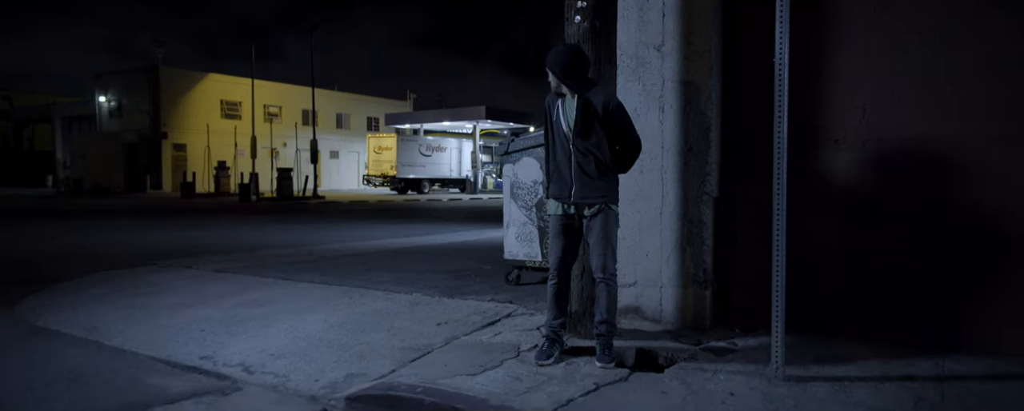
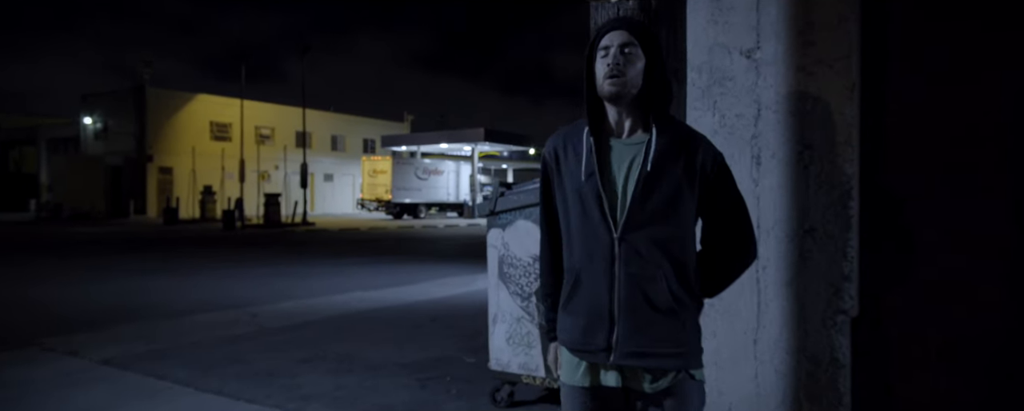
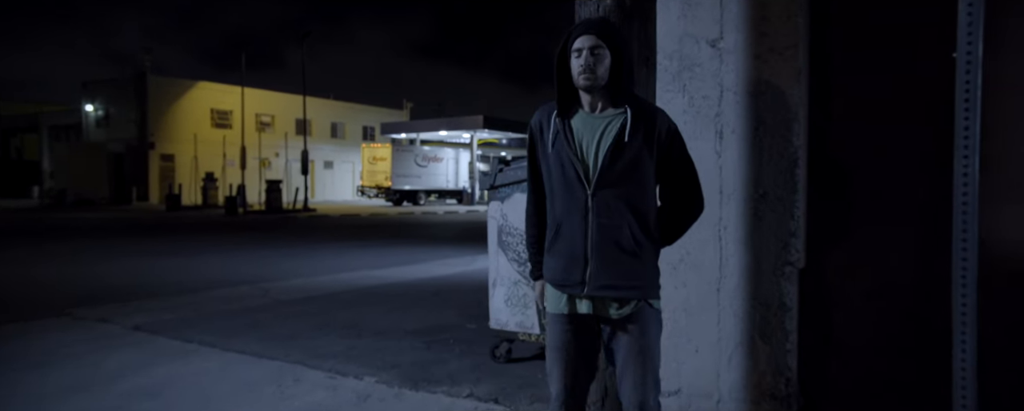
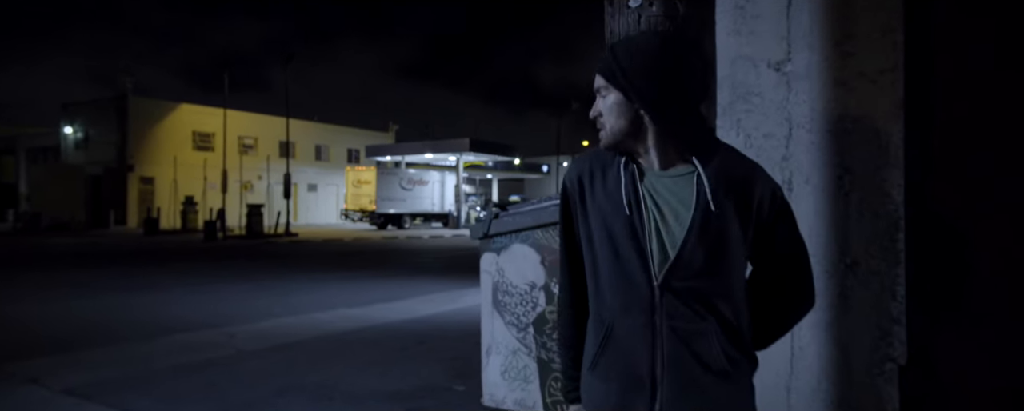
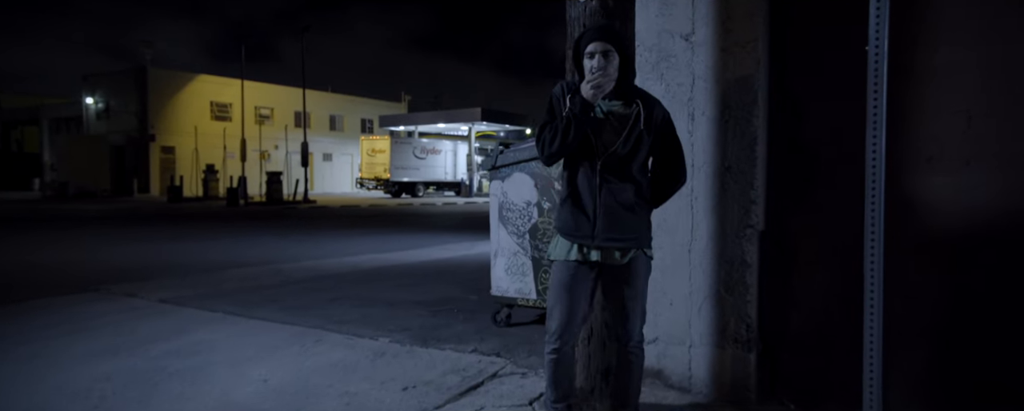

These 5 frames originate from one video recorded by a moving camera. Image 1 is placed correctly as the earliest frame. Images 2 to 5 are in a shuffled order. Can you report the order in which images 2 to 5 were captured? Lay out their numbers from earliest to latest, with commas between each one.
5, 3, 2, 4
